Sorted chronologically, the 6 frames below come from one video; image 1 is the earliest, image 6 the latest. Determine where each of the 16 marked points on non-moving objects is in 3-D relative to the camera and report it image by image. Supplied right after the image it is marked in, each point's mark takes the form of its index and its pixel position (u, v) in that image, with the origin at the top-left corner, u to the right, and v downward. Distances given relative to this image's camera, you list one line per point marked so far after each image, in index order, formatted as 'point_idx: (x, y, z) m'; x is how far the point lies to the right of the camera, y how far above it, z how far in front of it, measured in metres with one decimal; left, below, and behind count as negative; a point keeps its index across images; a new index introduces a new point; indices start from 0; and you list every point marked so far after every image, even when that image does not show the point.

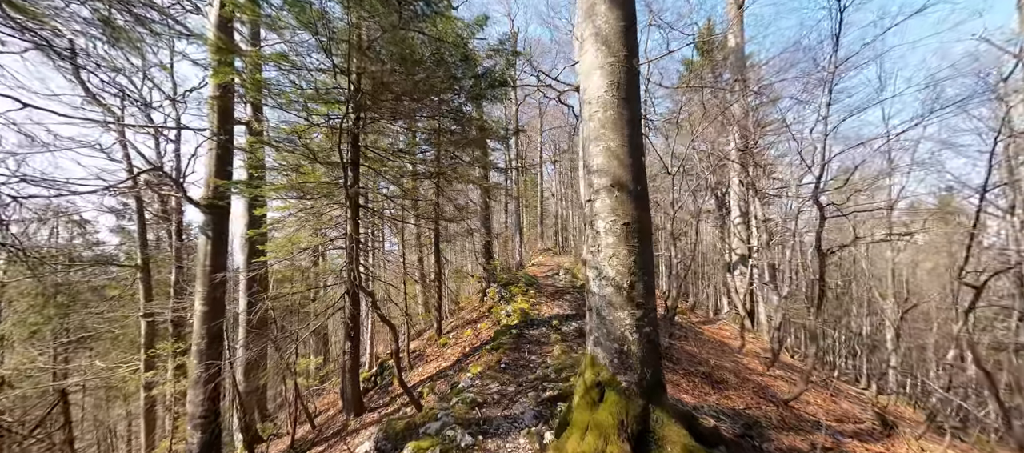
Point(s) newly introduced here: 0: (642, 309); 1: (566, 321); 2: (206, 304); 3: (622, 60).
0: (+0.6, -0.4, +1.9) m
1: (+0.7, -1.3, +5.5) m
2: (-3.2, -0.8, +4.4) m
3: (+0.5, +0.8, +2.0) m
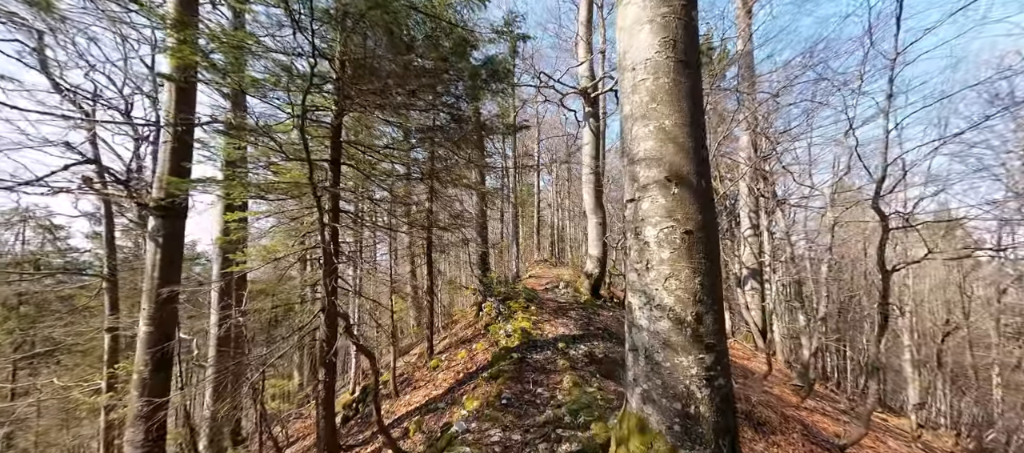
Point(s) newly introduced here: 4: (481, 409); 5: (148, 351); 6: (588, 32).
0: (+0.6, -0.4, +1.3) m
1: (+0.7, -1.4, +5.0) m
2: (-3.2, -0.9, +3.8) m
3: (+0.6, +0.8, +1.5) m
4: (-0.3, -1.7, +3.8) m
5: (-3.2, -1.1, +3.8) m
6: (+1.4, +3.6, +7.8) m
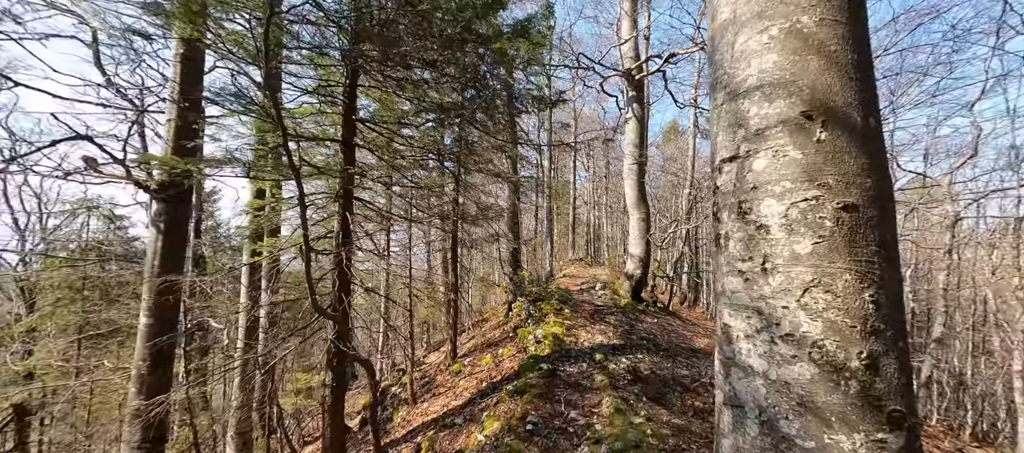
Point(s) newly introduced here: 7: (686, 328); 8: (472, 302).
0: (+0.7, -0.4, +0.7) m
1: (+1.0, -1.4, +4.3) m
2: (-3.0, -0.7, +3.5) m
3: (+0.7, +0.8, +0.9) m
4: (-0.1, -1.6, +3.3) m
5: (-3.0, -1.0, +3.5) m
6: (+2.1, +3.7, +7.1) m
7: (+2.5, -1.5, +6.1) m
8: (-1.5, -2.7, +15.2) m
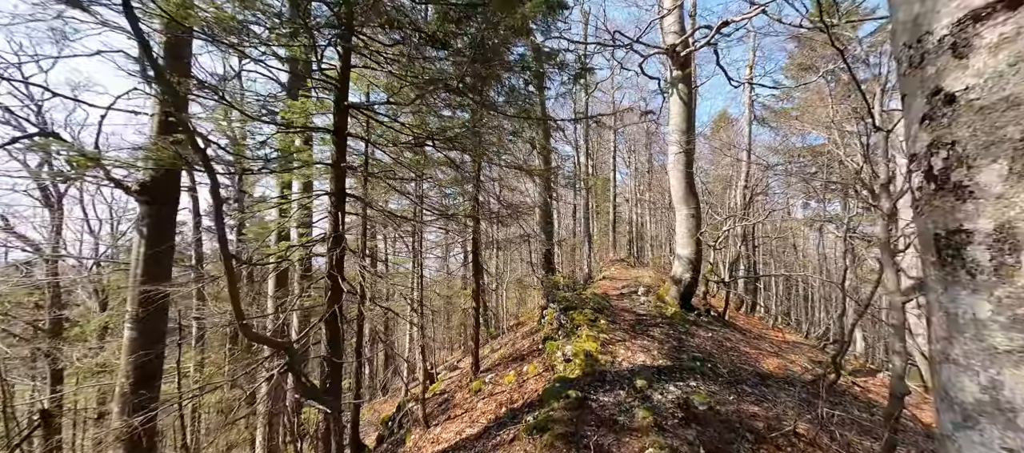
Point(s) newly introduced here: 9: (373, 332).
0: (+0.5, -0.3, +0.1) m
1: (+1.3, -1.3, +3.6) m
2: (-2.9, -0.8, +3.2) m
3: (+0.5, +0.8, +0.2) m
4: (0.0, -1.6, +2.7) m
5: (-2.9, -1.0, +3.1) m
6: (+2.5, +3.7, +6.2) m
7: (+2.9, -1.5, +5.3) m
8: (-0.2, -2.7, +14.7) m
9: (-1.8, -1.4, +5.5) m
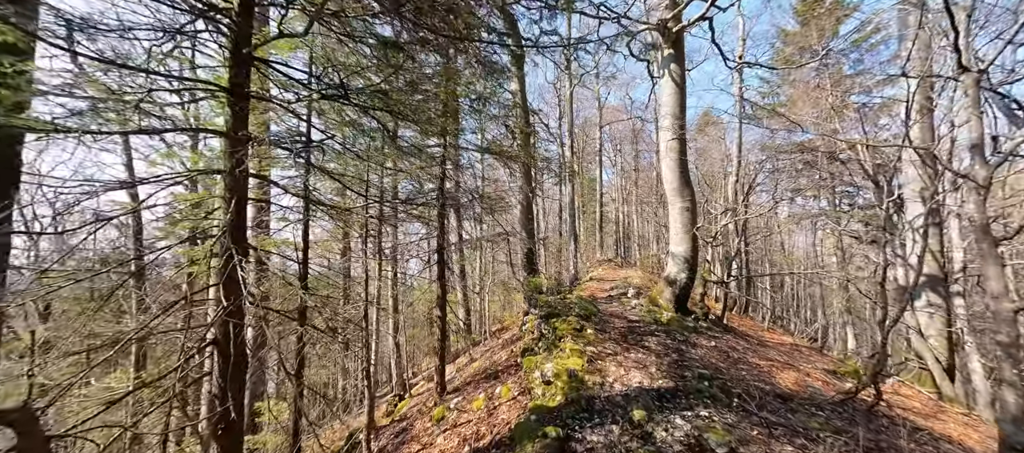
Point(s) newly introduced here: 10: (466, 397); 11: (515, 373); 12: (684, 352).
0: (+0.4, -0.3, -0.6) m
1: (+1.0, -1.3, +2.9) m
2: (-3.1, -0.7, +2.4) m
3: (+0.4, +0.9, -0.5) m
4: (-0.2, -1.5, +1.9) m
5: (-3.1, -1.0, +2.3) m
6: (+2.1, +3.8, +5.6) m
7: (+2.6, -1.4, +4.6) m
8: (-0.8, -2.7, +14.0) m
9: (-2.1, -1.3, +4.7) m
10: (-0.4, -1.7, +4.2) m
11: (0.0, -1.4, +4.2) m
12: (+1.6, -1.2, +3.9) m
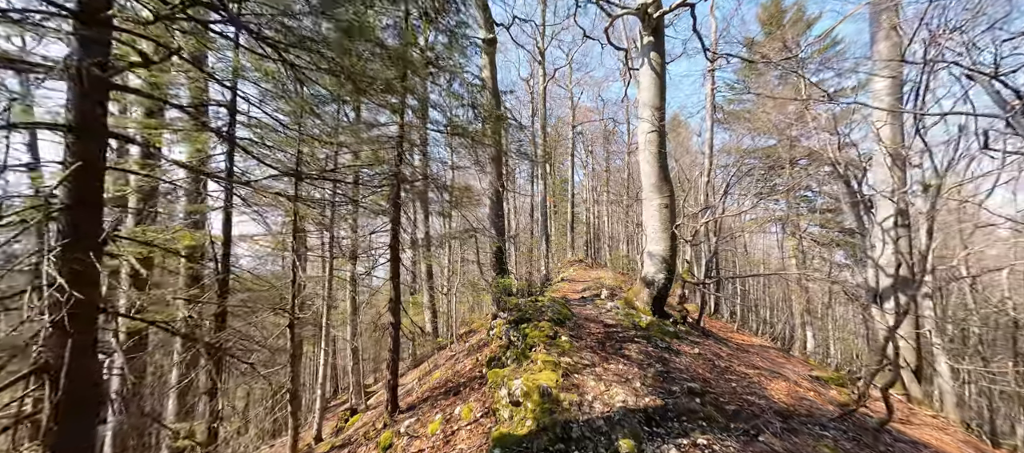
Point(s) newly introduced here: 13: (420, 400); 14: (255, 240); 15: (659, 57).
0: (+0.4, -0.2, -1.1) m
1: (+0.8, -1.2, +2.5) m
2: (-3.2, -0.6, +1.7) m
3: (+0.4, +1.0, -0.9) m
4: (-0.3, -1.5, +1.4) m
5: (-3.3, -0.9, +1.6) m
6: (+1.7, +3.8, +5.3) m
7: (+2.3, -1.3, +4.3) m
8: (-1.8, -2.6, +13.4) m
9: (-2.5, -1.3, +4.1) m
10: (-0.8, -1.6, +3.7) m
11: (-0.3, -1.4, +3.7) m
12: (+1.3, -1.1, +3.5) m
13: (-0.9, -1.7, +4.3) m
14: (-3.1, -0.2, +5.1) m
15: (+2.0, +2.3, +5.6) m
